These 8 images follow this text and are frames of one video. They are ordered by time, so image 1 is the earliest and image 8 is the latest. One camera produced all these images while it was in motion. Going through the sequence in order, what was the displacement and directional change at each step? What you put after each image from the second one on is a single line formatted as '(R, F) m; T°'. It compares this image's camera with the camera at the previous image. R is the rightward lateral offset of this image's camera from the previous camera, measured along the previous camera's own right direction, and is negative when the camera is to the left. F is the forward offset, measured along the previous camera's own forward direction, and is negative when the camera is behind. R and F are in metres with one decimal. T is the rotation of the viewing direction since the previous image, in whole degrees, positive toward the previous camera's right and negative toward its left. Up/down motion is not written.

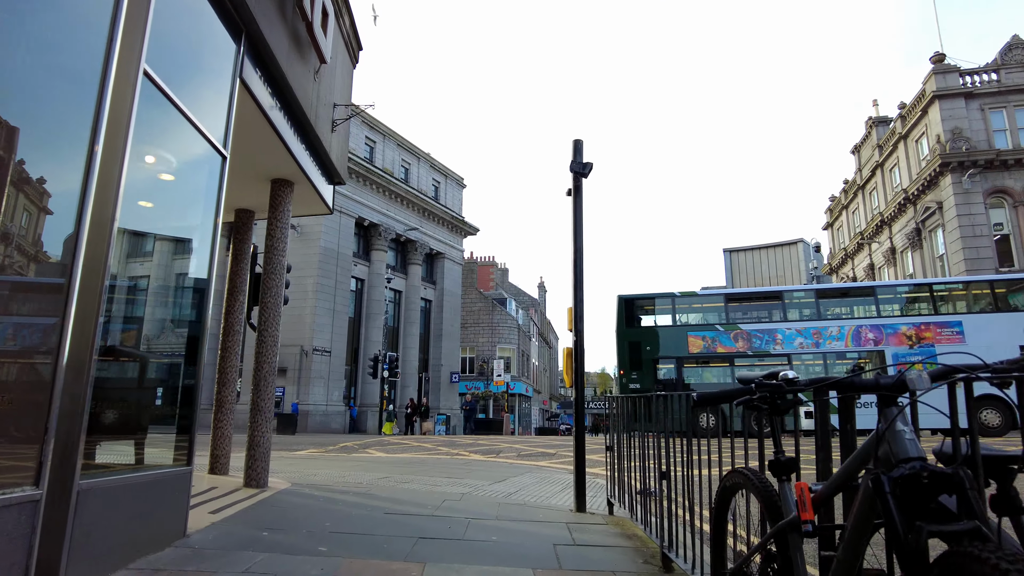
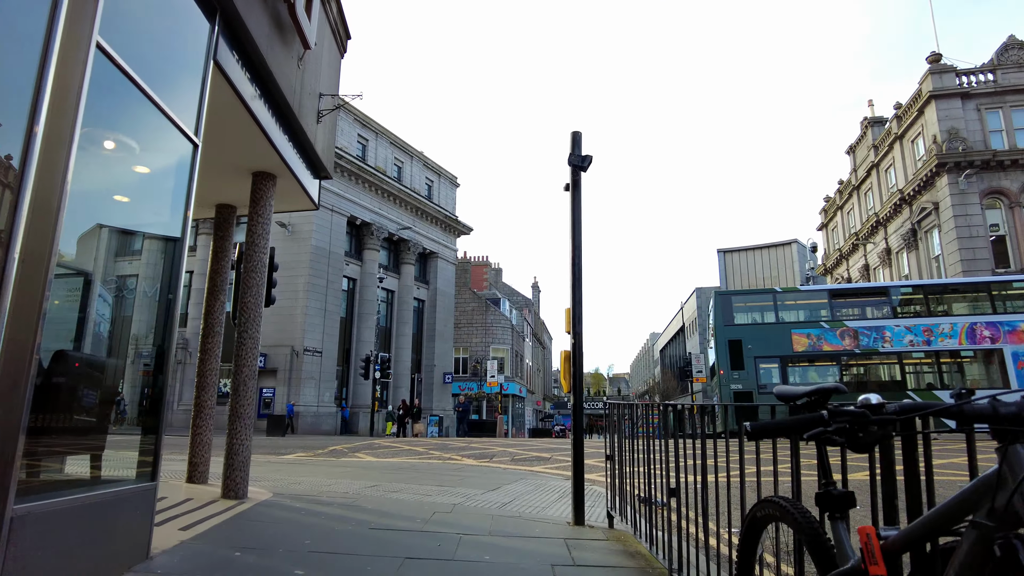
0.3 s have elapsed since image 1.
(0.0, +0.3) m; +1°
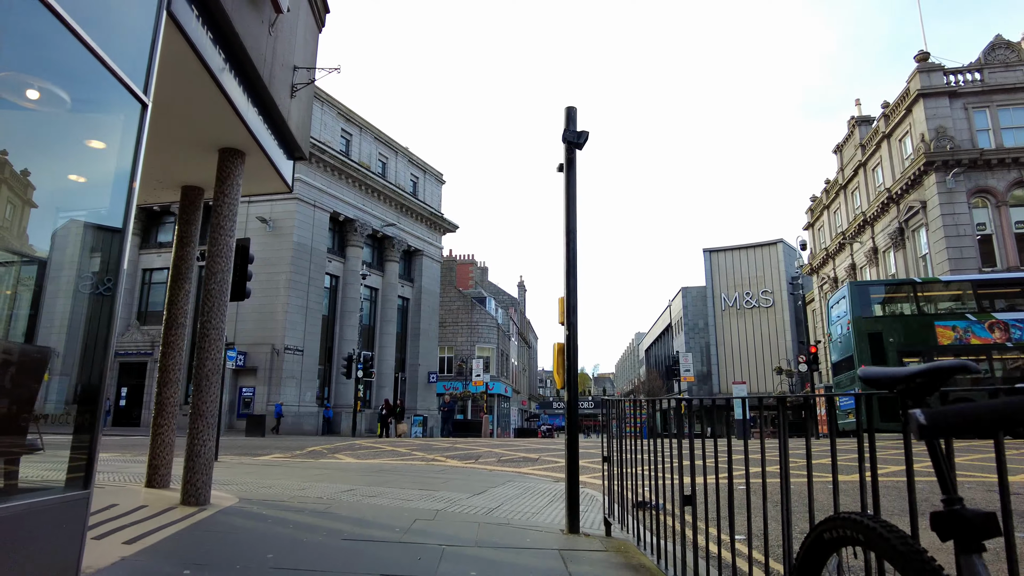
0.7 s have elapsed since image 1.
(0.0, +0.5) m; +1°
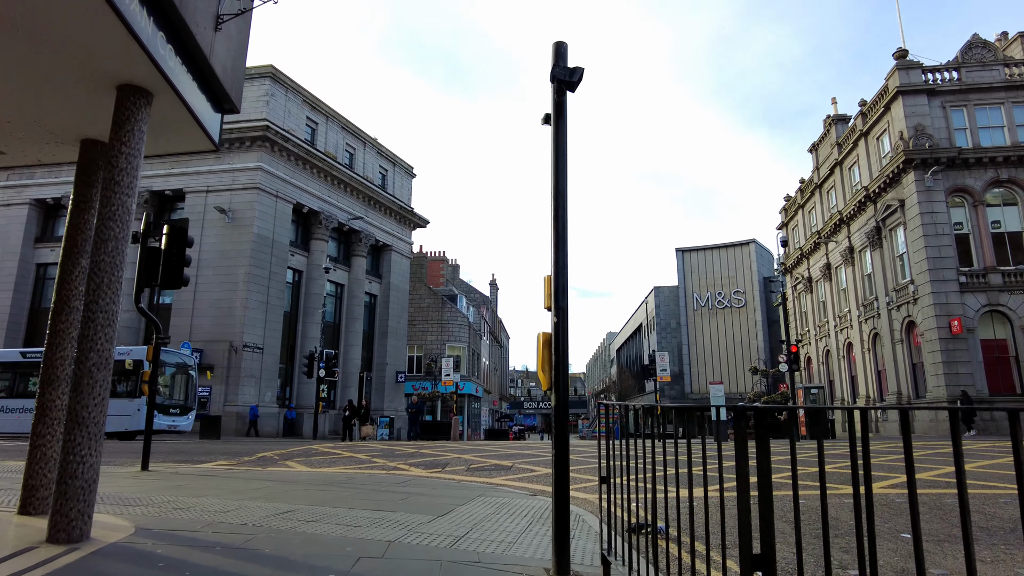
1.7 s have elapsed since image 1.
(0.0, +1.1) m; +3°
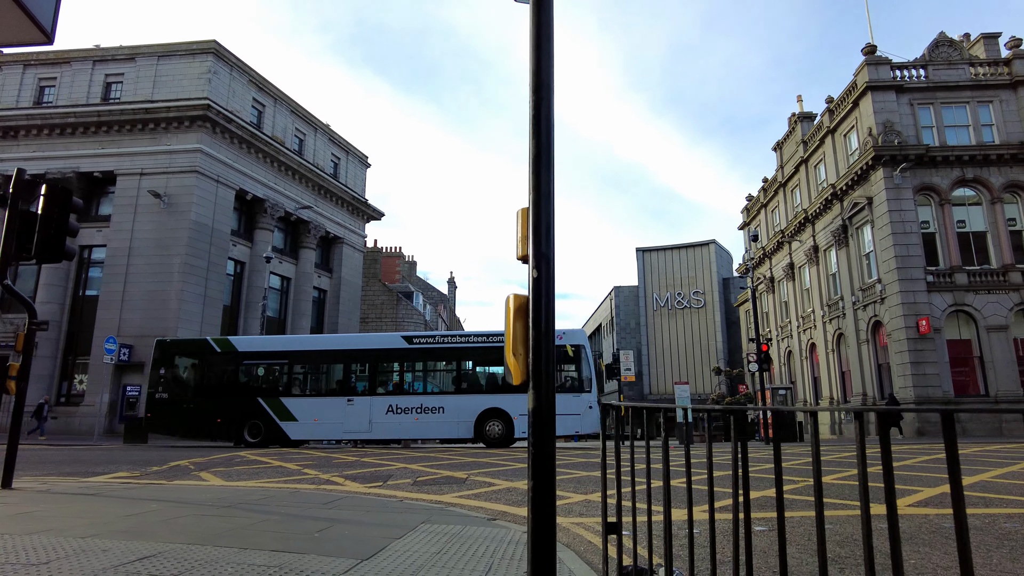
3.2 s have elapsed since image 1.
(0.0, +1.5) m; +4°
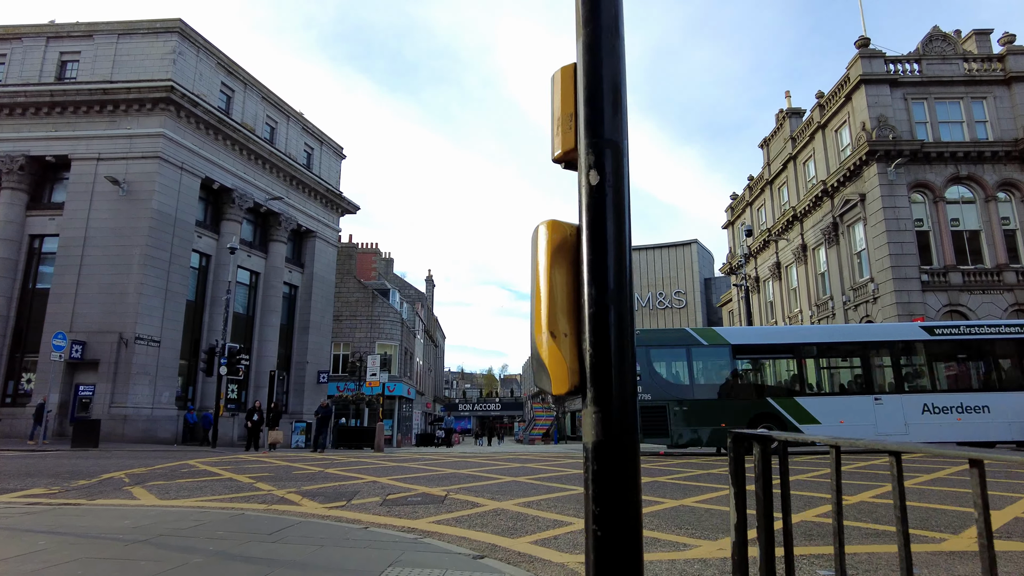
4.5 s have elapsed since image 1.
(-0.1, +1.3) m; +2°
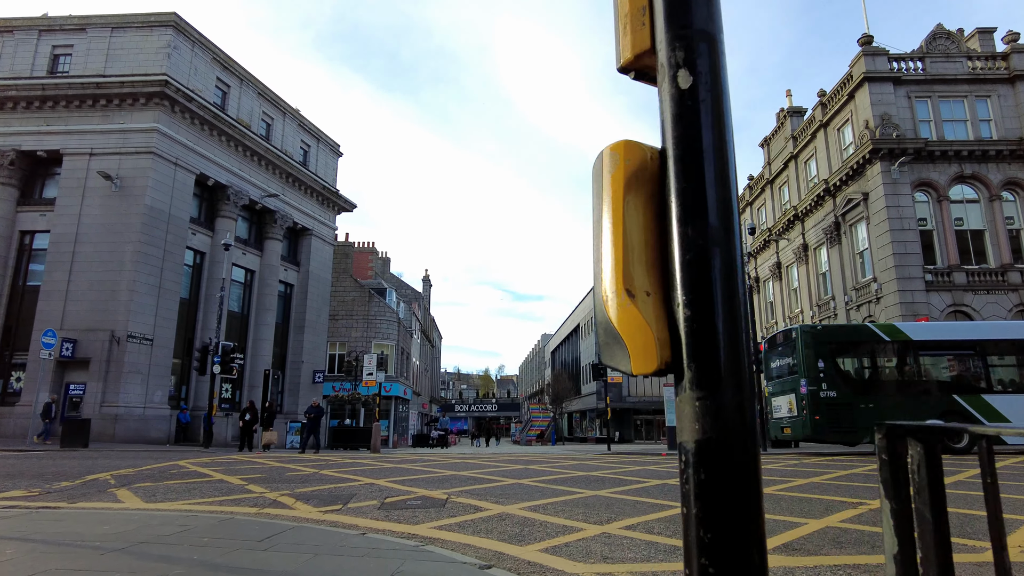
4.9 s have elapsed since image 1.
(-0.1, +0.4) m; 0°
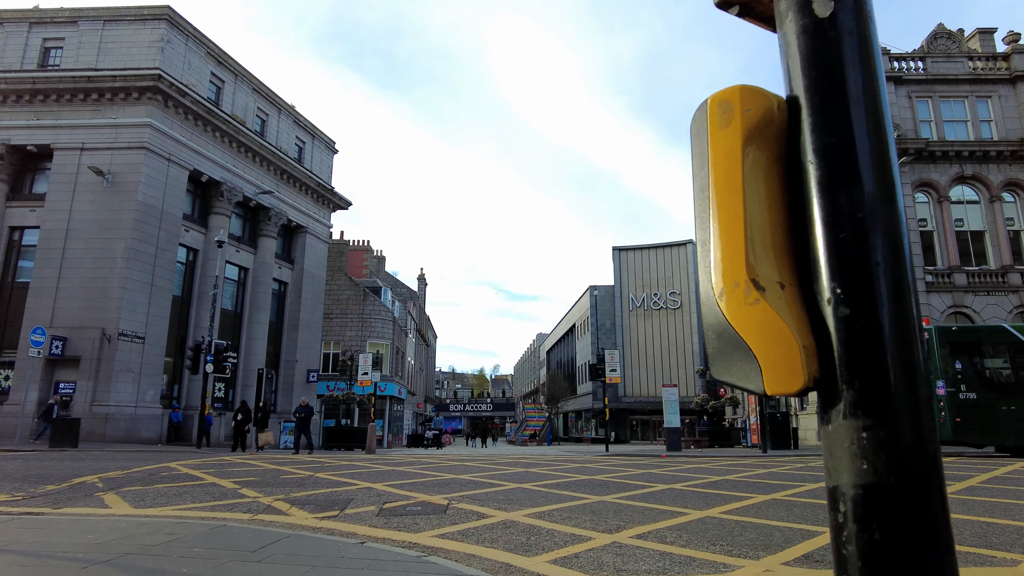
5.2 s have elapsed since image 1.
(-0.1, +0.3) m; 0°
